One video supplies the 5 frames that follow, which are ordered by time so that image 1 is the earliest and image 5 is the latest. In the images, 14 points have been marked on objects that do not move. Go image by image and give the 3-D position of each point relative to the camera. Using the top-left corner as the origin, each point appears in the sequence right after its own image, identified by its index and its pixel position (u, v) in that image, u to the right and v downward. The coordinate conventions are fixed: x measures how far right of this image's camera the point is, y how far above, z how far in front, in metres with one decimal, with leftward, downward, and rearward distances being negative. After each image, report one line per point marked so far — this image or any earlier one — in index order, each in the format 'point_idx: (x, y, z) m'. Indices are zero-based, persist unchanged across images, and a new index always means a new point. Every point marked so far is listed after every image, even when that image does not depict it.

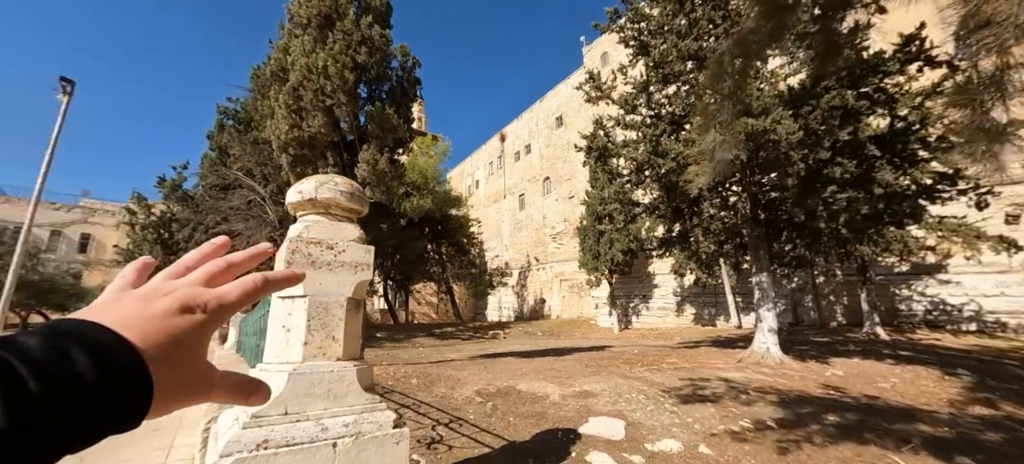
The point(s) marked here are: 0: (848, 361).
0: (+7.3, -2.7, +8.6) m
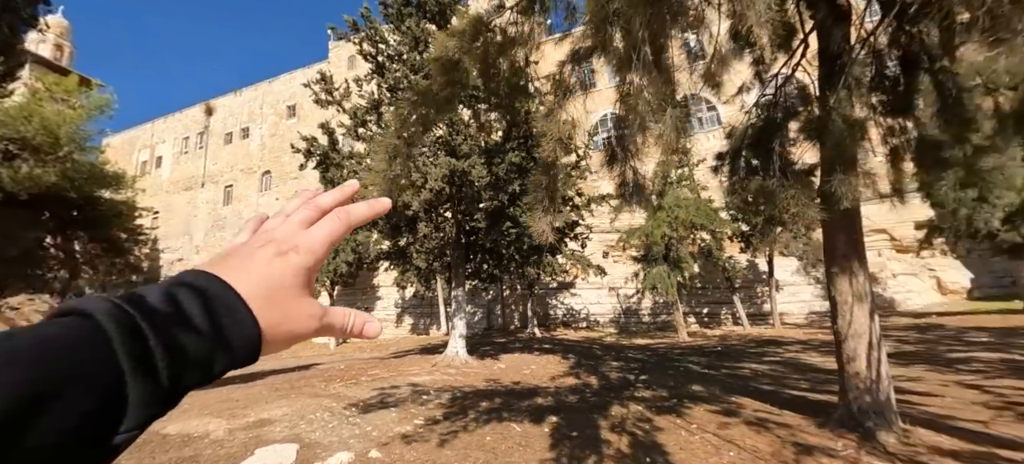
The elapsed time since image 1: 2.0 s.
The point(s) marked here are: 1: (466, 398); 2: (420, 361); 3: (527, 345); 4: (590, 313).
0: (0.0, -3.4, +11.2) m
1: (-0.7, -2.5, +6.1) m
2: (-2.2, -3.1, +10.0) m
3: (+0.6, -3.9, +14.1) m
4: (+3.8, -3.7, +18.6) m
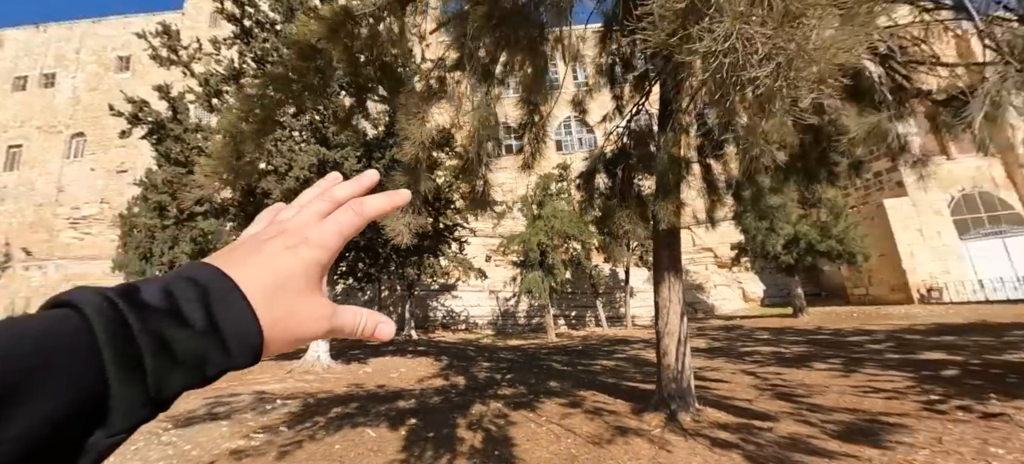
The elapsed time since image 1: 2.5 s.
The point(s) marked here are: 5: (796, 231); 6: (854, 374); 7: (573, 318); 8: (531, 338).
0: (-3.5, -3.3, +10.8) m
1: (-2.7, -2.4, +5.7) m
2: (-5.2, -2.9, +9.0) m
3: (-3.7, -3.8, +13.7) m
4: (-1.9, -3.8, +18.9) m
5: (+9.9, 0.0, +14.3) m
6: (+4.9, -2.1, +6.0) m
7: (+2.7, -4.1, +19.5) m
8: (+0.9, -4.2, +16.7) m
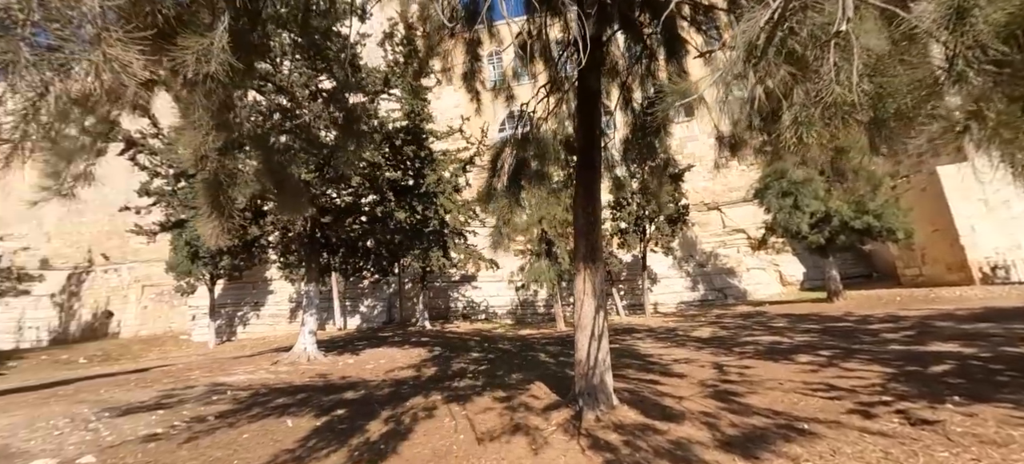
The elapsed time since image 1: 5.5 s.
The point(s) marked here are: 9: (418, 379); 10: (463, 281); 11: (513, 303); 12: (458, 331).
0: (-3.7, -3.2, +11.0) m
1: (-3.5, -2.3, +5.9) m
2: (-5.7, -2.9, +9.4) m
3: (-3.6, -3.6, +14.0) m
4: (-1.3, -3.4, +18.9) m
5: (+9.8, +0.7, +12.9) m
6: (+4.1, -1.7, +5.3) m
7: (+3.4, -3.4, +19.0) m
8: (+1.3, -3.7, +16.4) m
9: (-1.7, -2.6, +7.3) m
10: (-2.5, -2.2, +19.3) m
11: (0.0, -3.2, +18.9) m
12: (-2.2, -3.8, +15.7) m
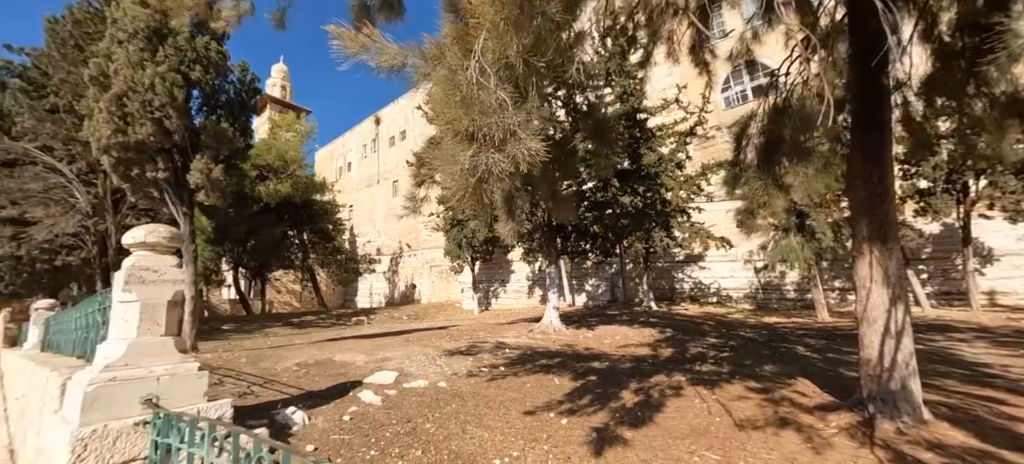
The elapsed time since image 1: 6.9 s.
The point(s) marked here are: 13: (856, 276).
0: (+2.7, -2.7, +11.7) m
1: (+0.3, -2.2, +7.1) m
2: (+0.2, -2.6, +11.3) m
3: (+4.2, -3.0, +14.3) m
4: (+8.7, -2.4, +17.4) m
5: (+15.1, +1.8, +6.6) m
6: (+6.6, -1.3, +2.9) m
7: (+12.7, -2.2, +15.2) m
8: (+9.7, -2.8, +14.0) m
9: (+2.6, -2.3, +7.5) m
10: (+7.7, -1.2, +18.3) m
11: (+9.7, -2.2, +16.7) m
12: (+6.3, -3.0, +15.0) m
13: (+3.1, -0.4, +3.7) m
